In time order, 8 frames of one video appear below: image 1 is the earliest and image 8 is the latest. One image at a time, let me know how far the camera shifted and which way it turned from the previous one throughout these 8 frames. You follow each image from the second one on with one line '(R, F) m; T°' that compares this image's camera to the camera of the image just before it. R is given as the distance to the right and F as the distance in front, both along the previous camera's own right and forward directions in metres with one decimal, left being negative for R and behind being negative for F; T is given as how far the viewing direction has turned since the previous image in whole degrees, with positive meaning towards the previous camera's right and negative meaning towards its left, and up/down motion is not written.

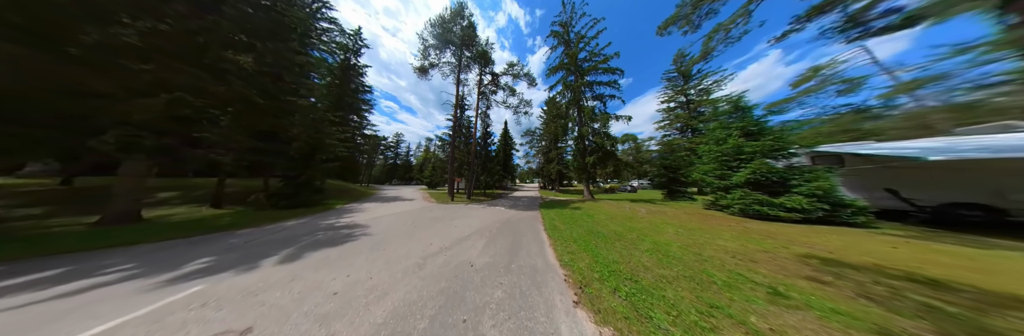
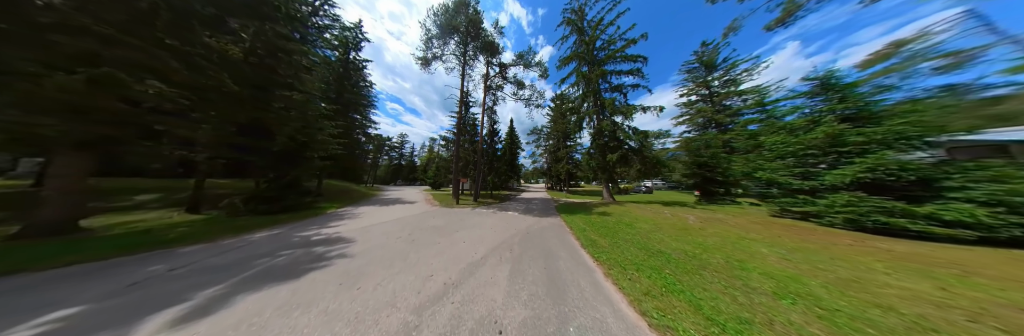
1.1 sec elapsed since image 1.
(-0.7, +1.3) m; -1°
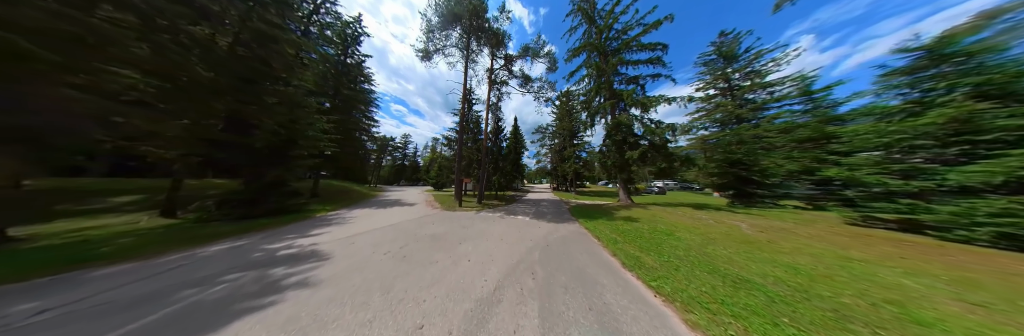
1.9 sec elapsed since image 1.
(-0.4, +1.0) m; -1°
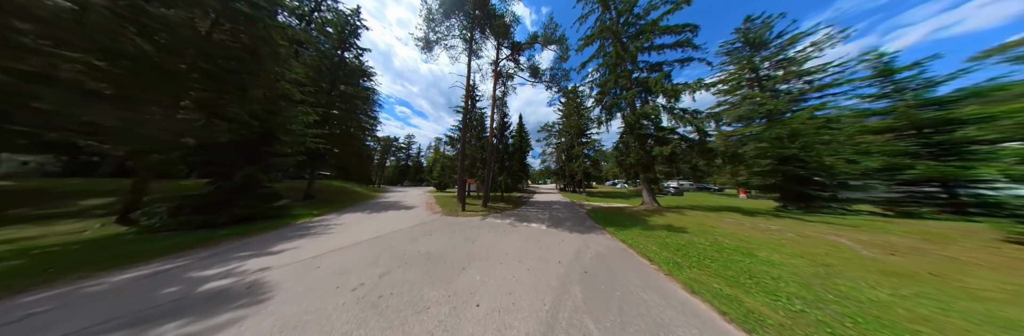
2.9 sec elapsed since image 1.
(-0.5, +1.2) m; -1°
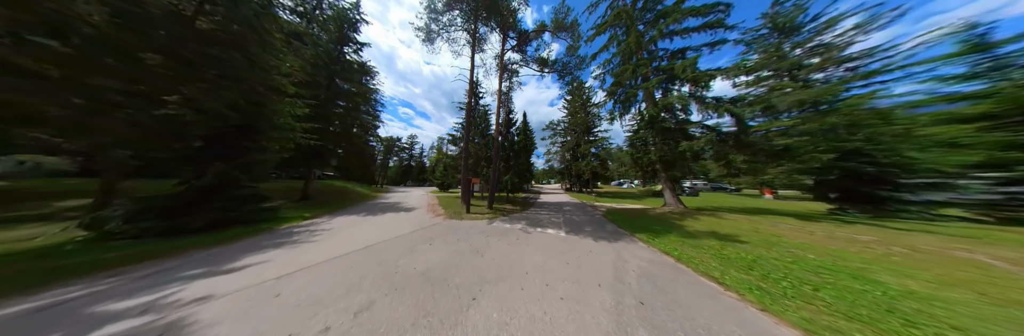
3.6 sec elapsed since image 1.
(-0.4, +0.9) m; -1°
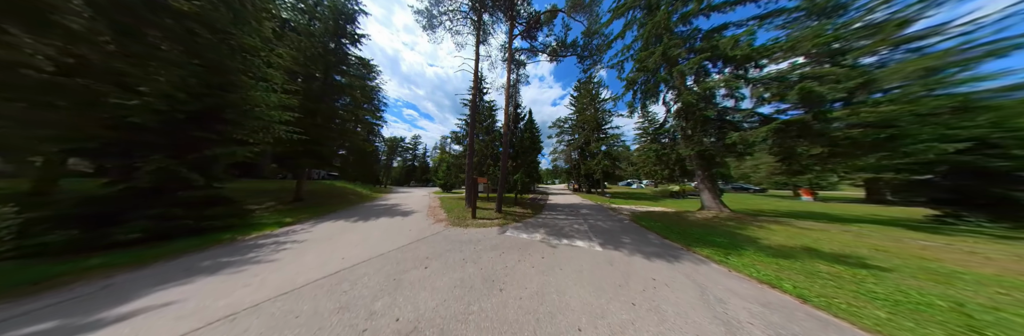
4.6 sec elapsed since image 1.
(-0.5, +1.2) m; -1°
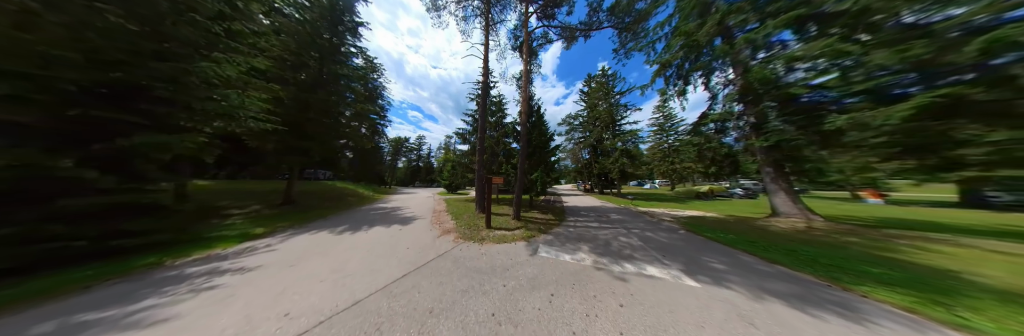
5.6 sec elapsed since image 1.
(-0.9, +1.5) m; -1°
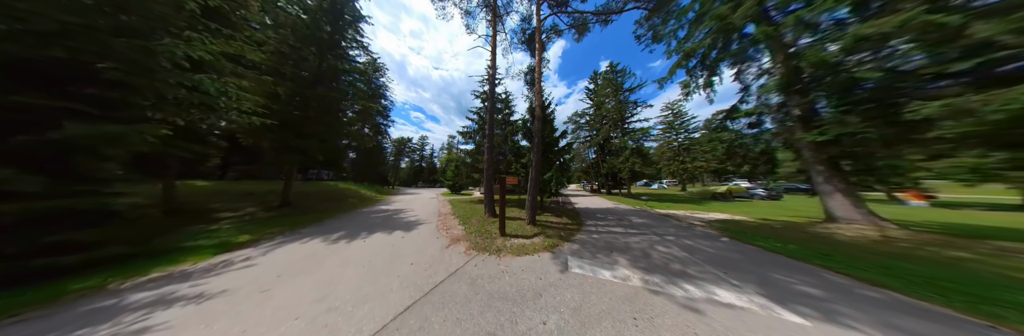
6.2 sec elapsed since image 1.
(-0.6, +0.7) m; -1°
